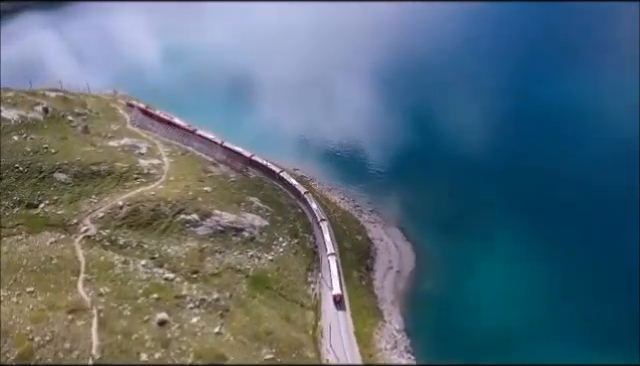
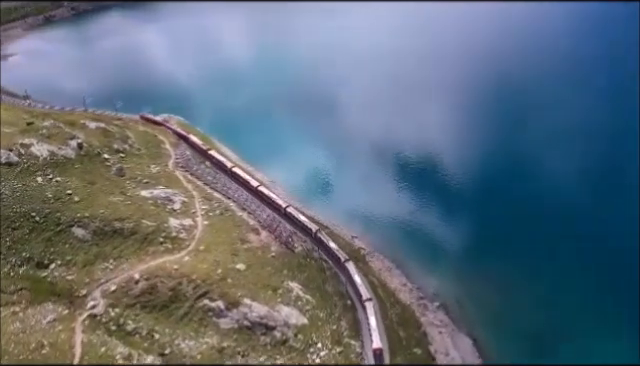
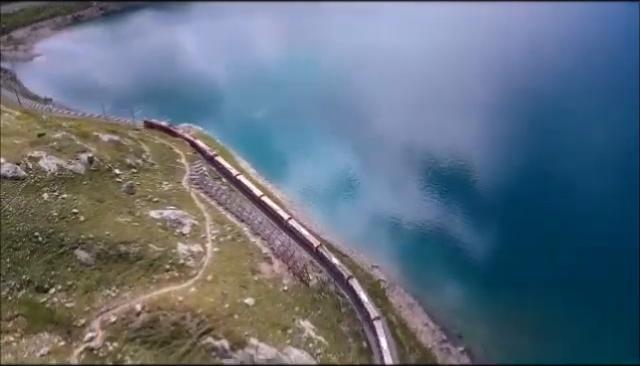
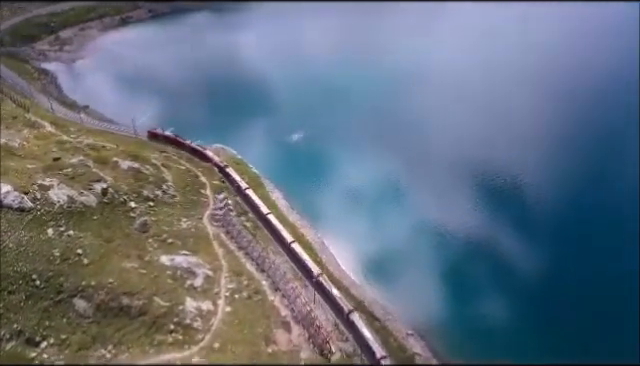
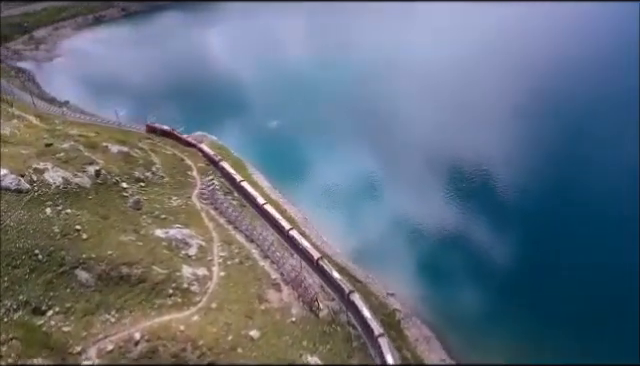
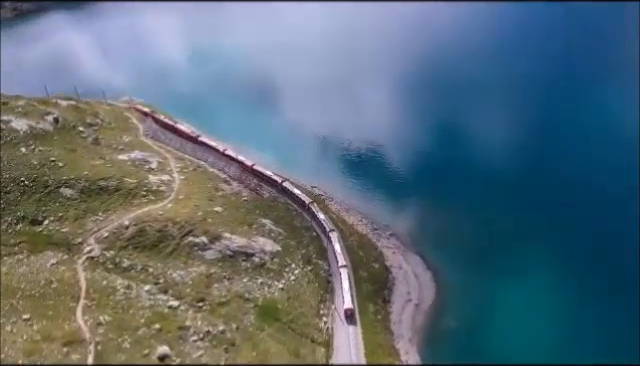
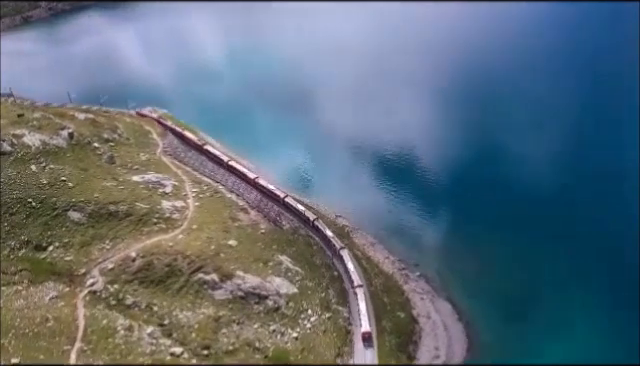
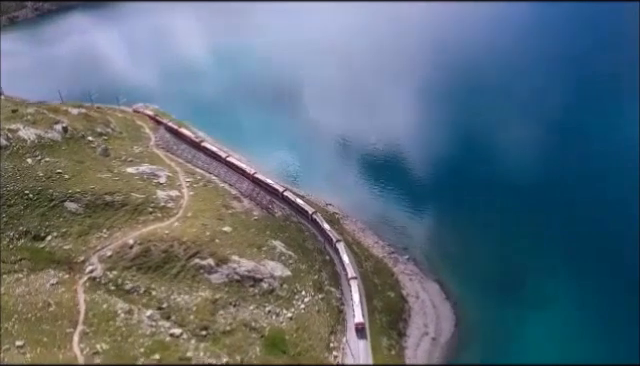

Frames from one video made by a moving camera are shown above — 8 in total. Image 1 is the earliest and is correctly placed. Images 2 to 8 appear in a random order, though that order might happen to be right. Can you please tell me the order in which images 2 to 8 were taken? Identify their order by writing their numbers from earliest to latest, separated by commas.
6, 8, 7, 2, 3, 5, 4
